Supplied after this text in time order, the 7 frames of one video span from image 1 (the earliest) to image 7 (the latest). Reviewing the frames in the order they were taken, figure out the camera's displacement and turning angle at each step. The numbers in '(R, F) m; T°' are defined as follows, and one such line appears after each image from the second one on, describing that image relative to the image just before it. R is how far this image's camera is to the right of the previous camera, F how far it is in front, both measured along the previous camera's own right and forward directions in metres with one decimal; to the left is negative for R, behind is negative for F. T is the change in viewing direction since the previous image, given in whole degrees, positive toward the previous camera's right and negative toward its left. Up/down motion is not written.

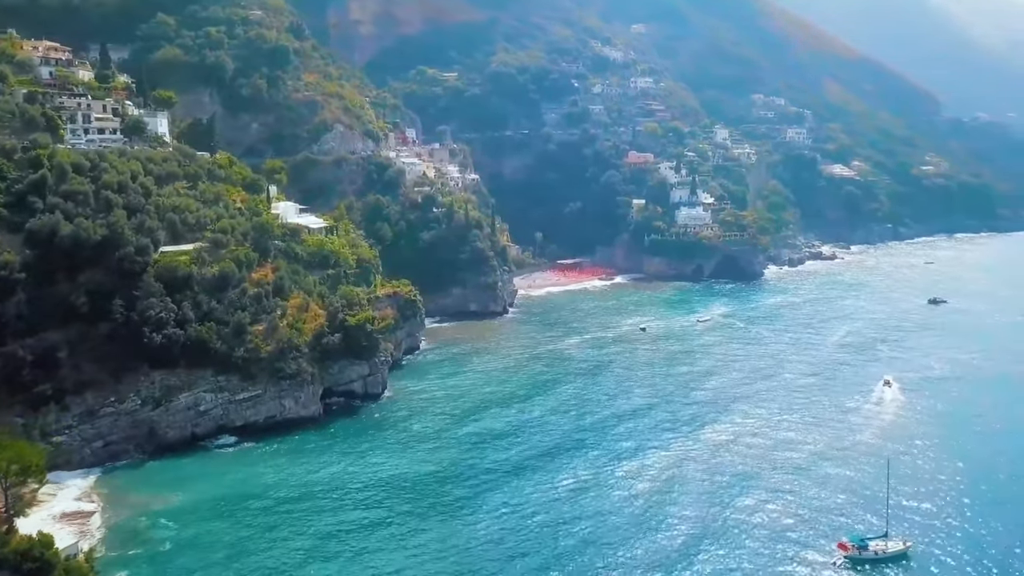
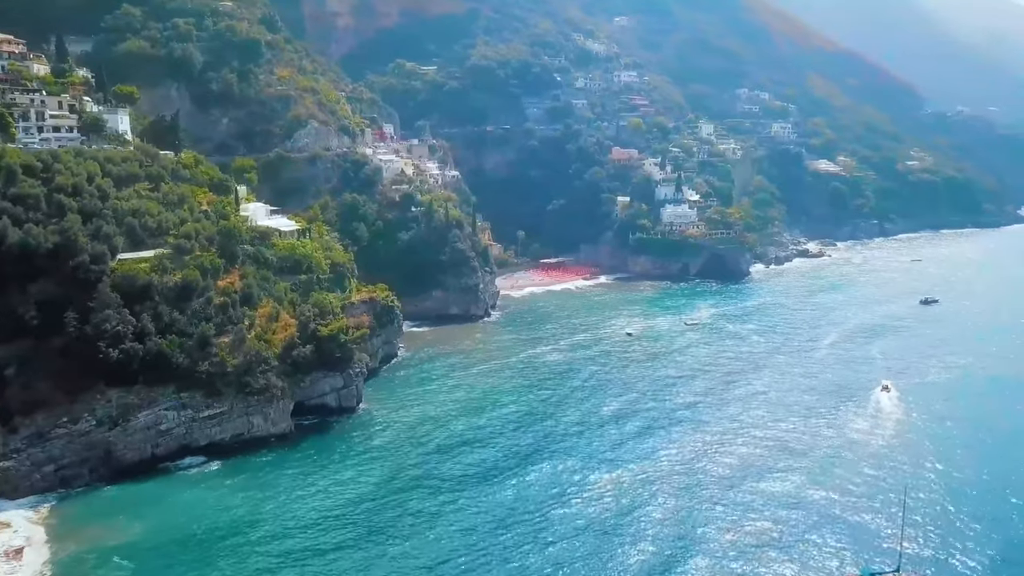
(0.0, +2.2) m; +1°
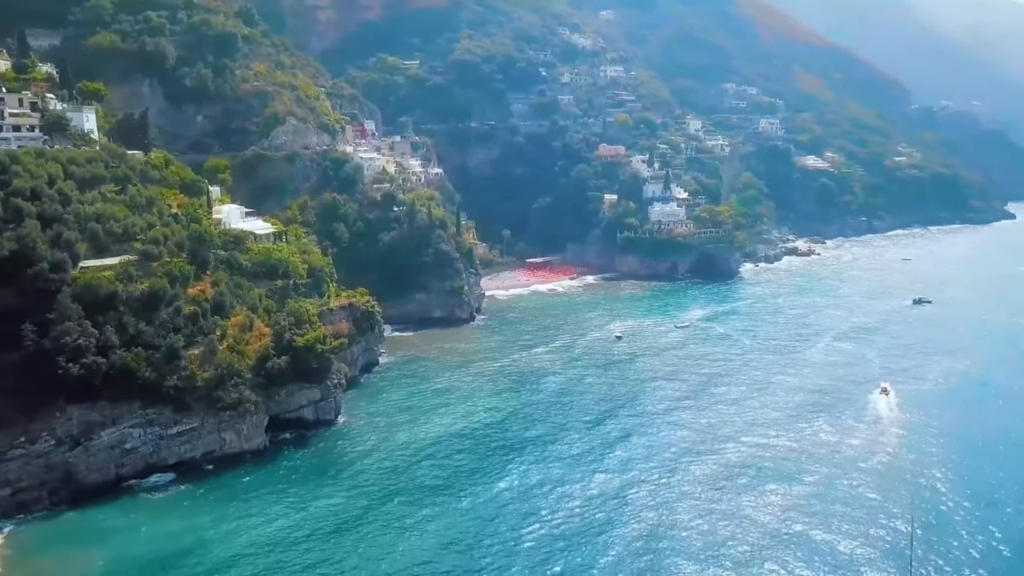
(0.0, +1.8) m; +1°
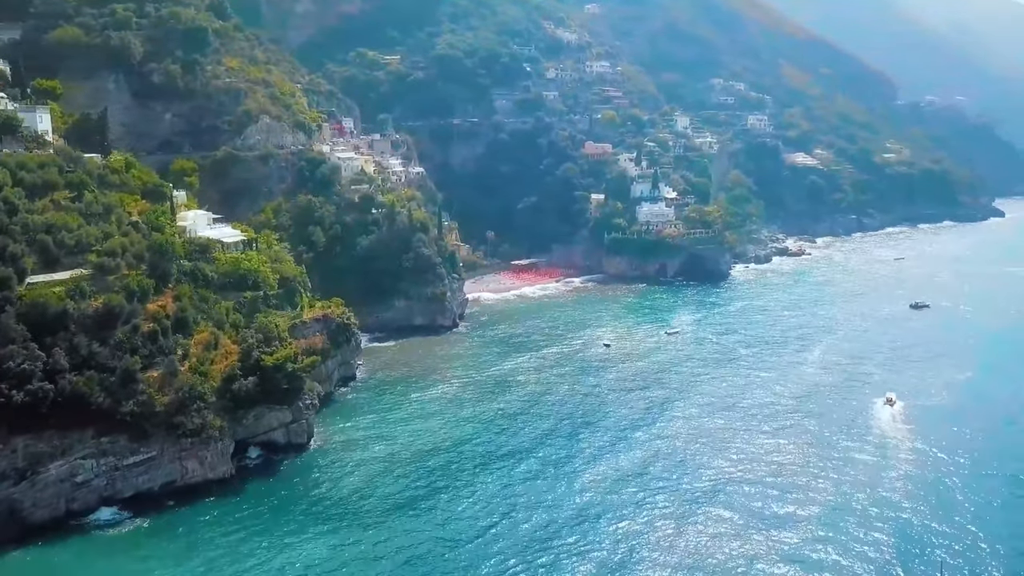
(0.0, +2.5) m; +1°
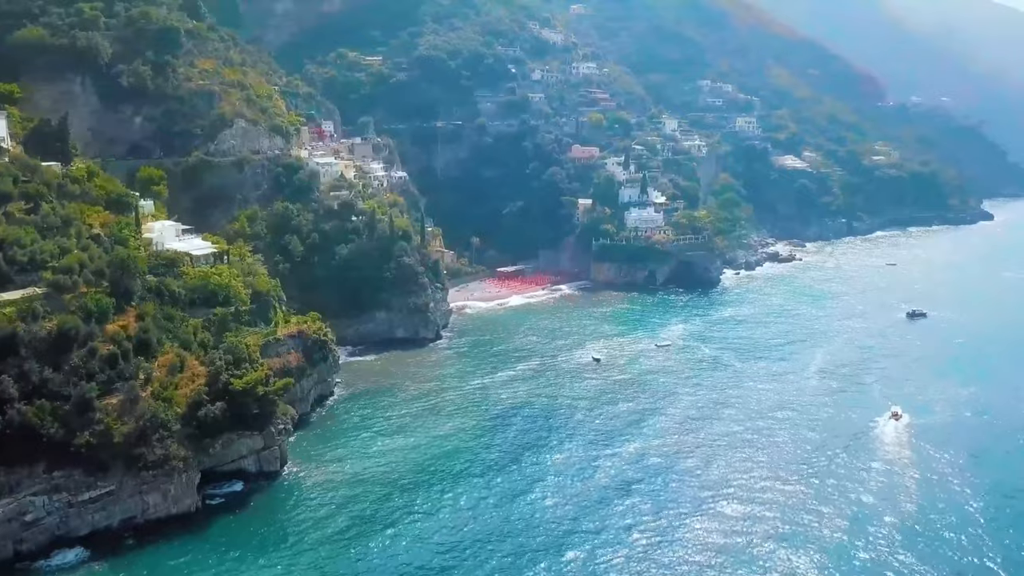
(0.0, +2.1) m; +1°
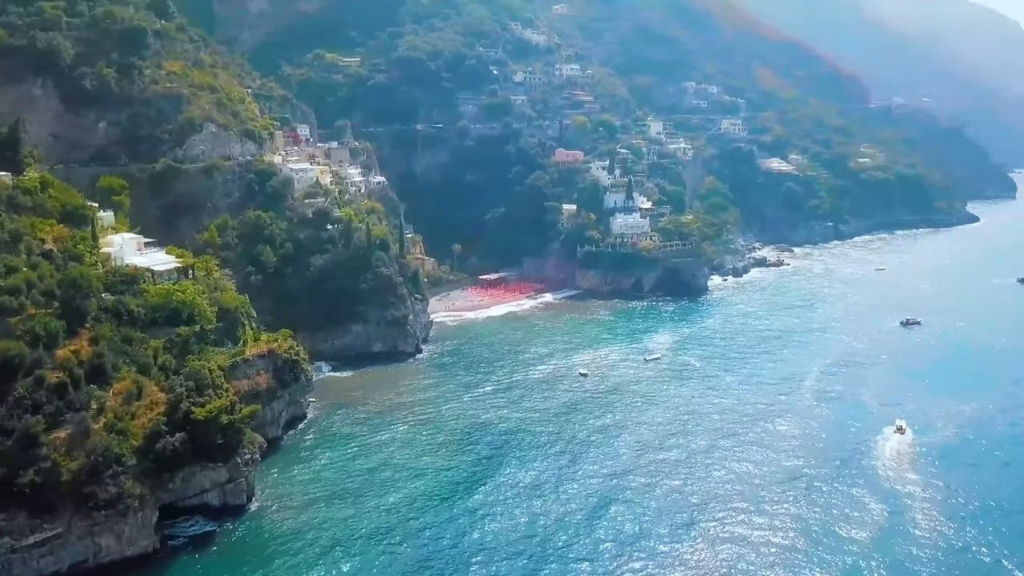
(0.0, +2.2) m; +1°
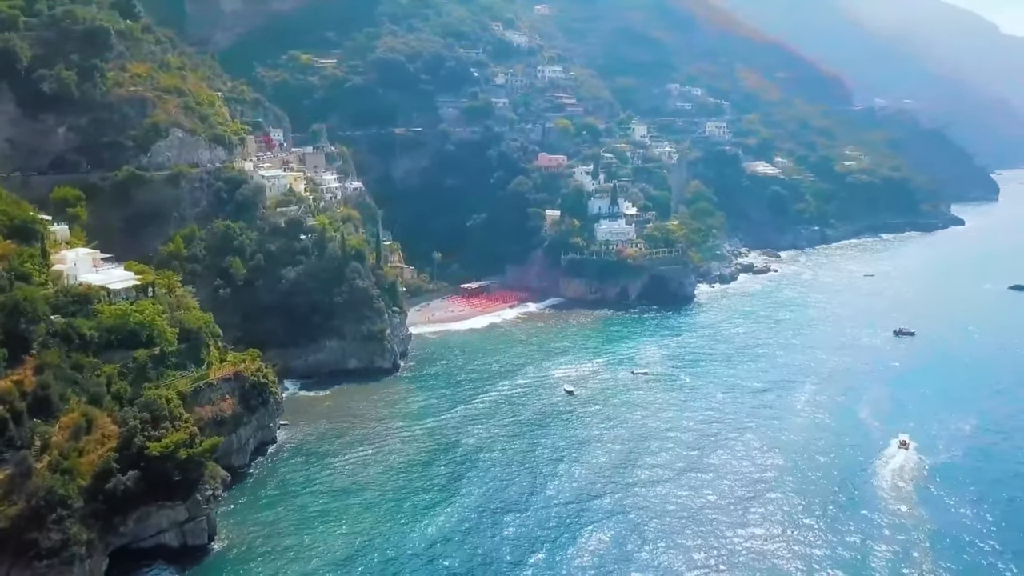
(0.0, +2.2) m; +1°
